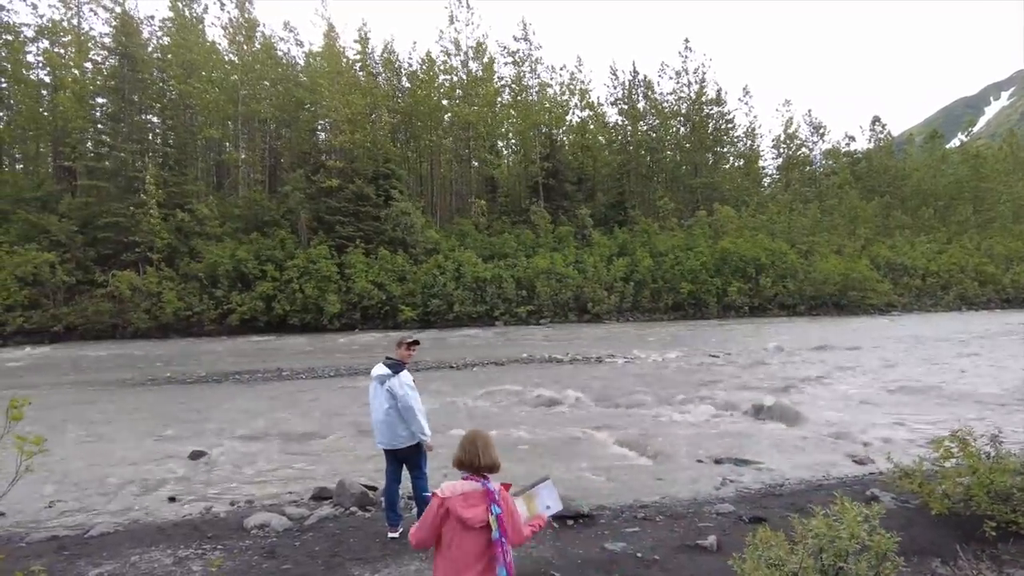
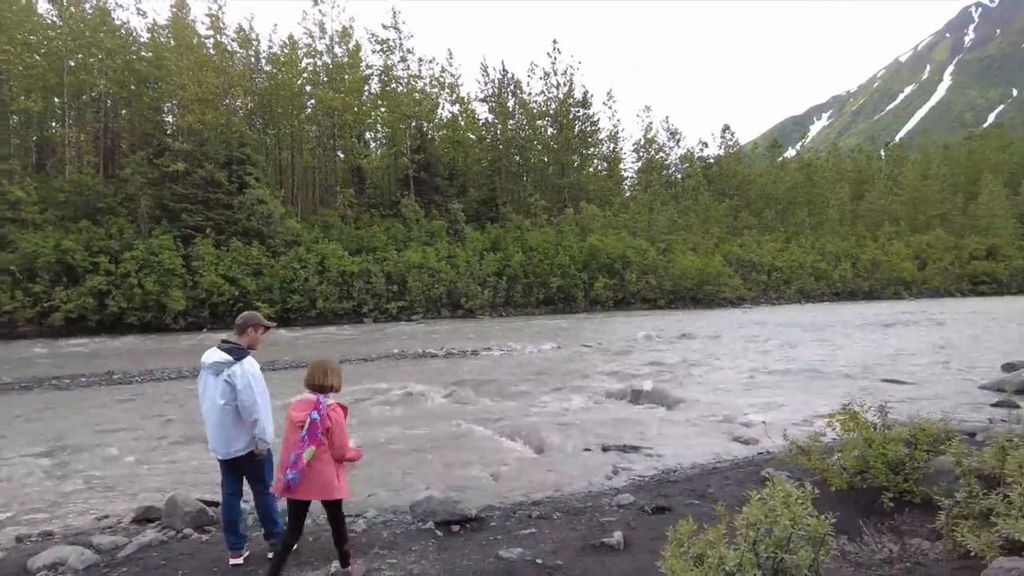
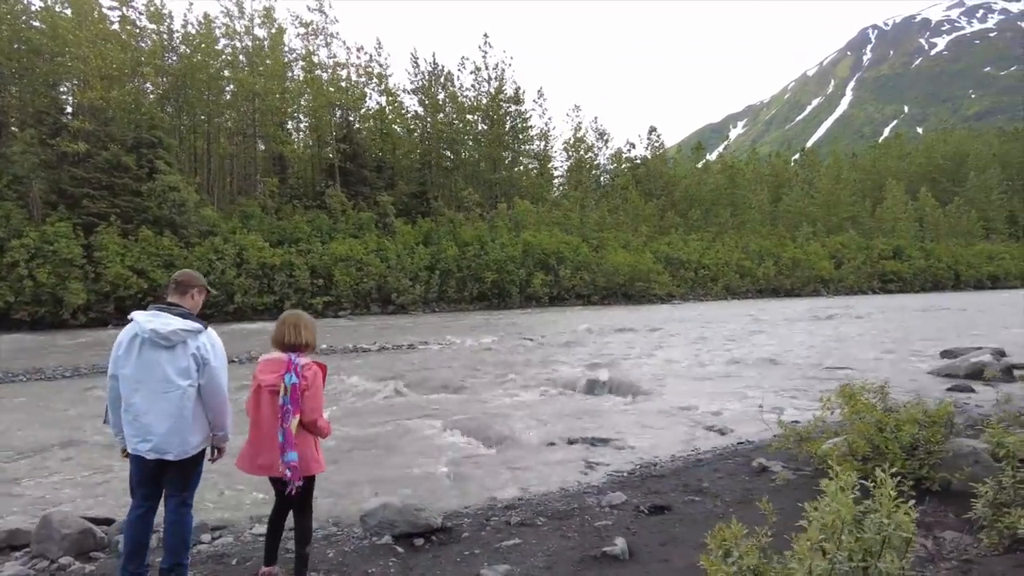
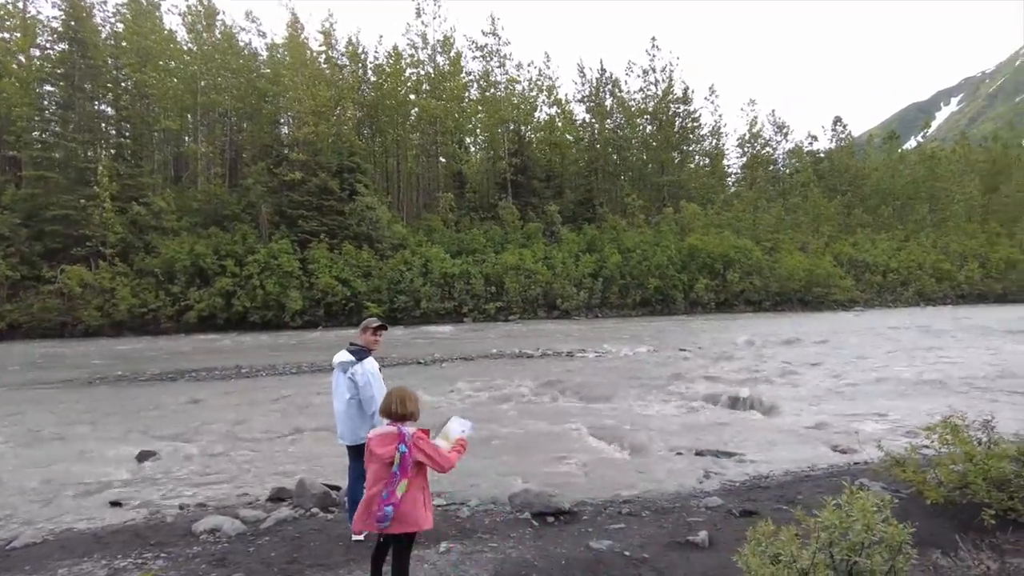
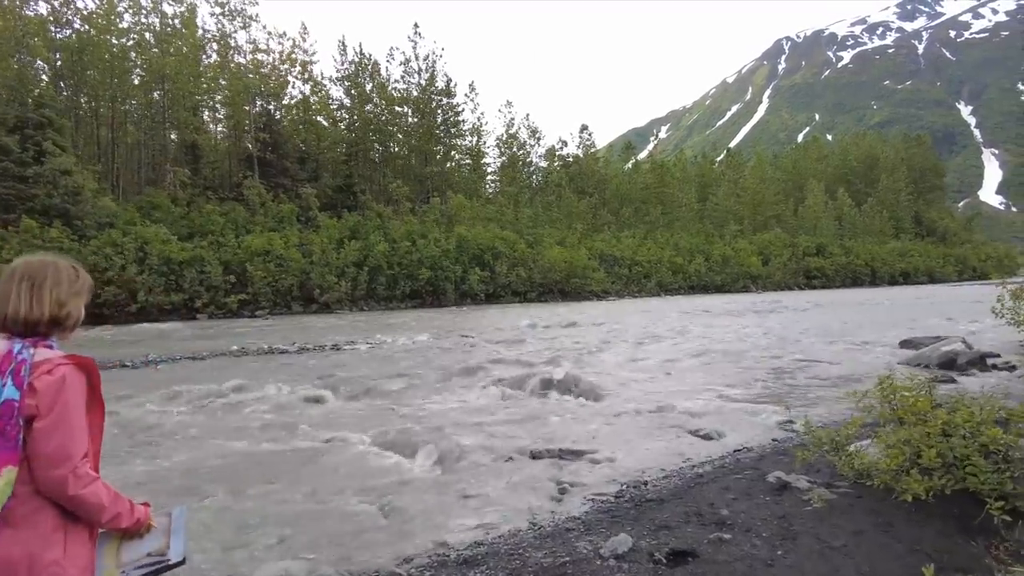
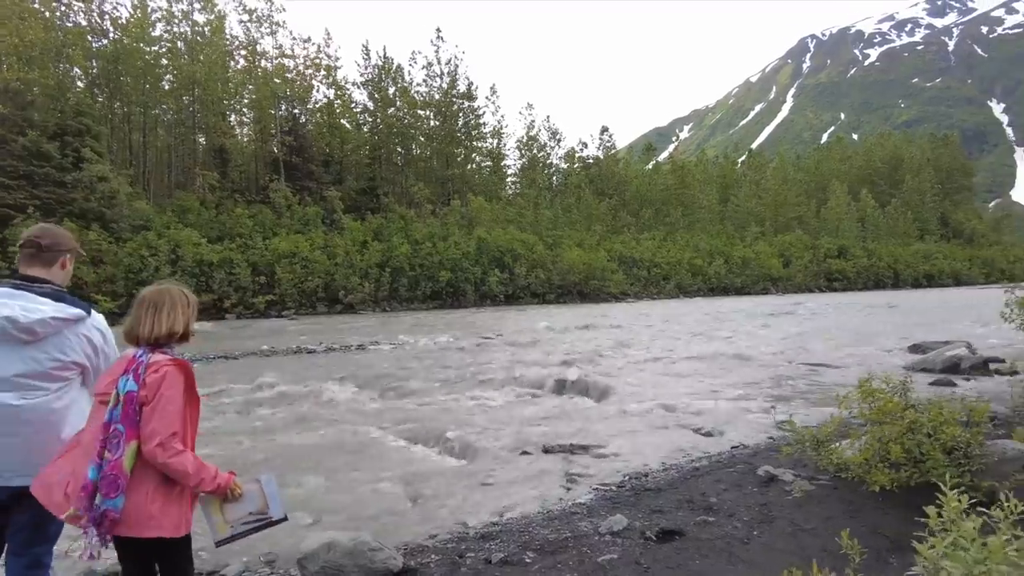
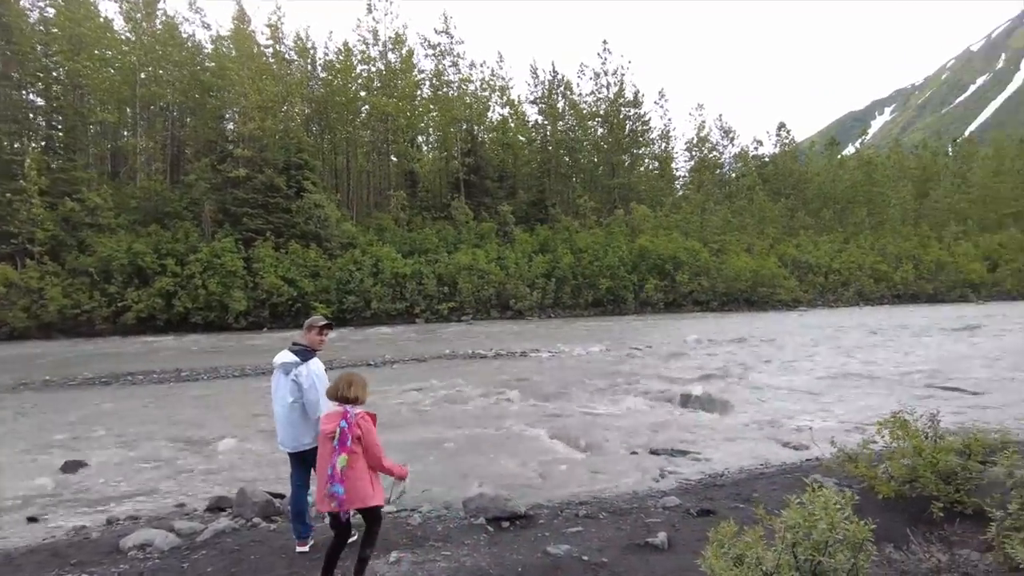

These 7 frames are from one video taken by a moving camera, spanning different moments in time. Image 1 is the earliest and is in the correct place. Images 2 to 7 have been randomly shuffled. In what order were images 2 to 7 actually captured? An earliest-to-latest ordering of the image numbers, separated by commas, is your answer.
4, 7, 2, 3, 6, 5
